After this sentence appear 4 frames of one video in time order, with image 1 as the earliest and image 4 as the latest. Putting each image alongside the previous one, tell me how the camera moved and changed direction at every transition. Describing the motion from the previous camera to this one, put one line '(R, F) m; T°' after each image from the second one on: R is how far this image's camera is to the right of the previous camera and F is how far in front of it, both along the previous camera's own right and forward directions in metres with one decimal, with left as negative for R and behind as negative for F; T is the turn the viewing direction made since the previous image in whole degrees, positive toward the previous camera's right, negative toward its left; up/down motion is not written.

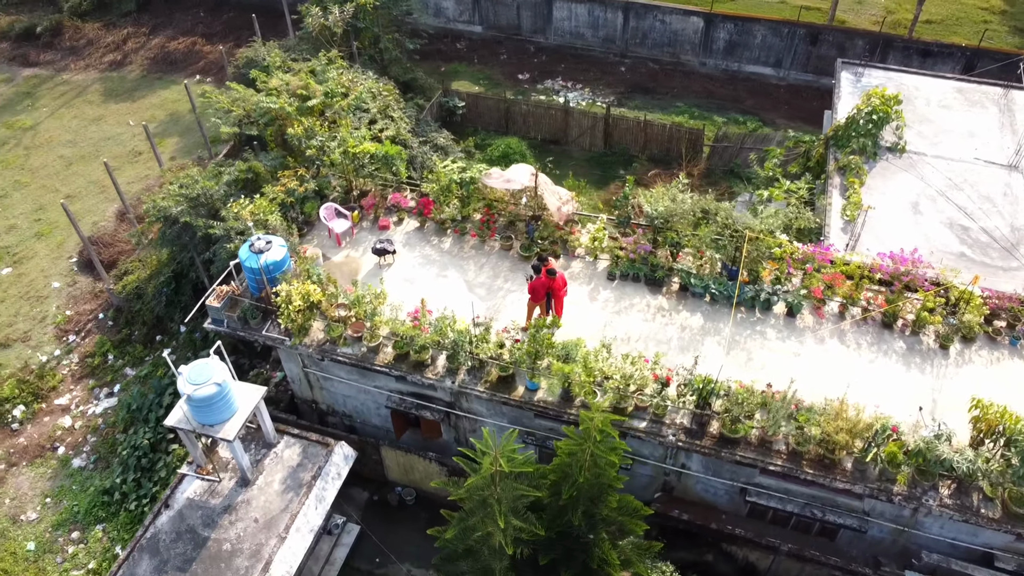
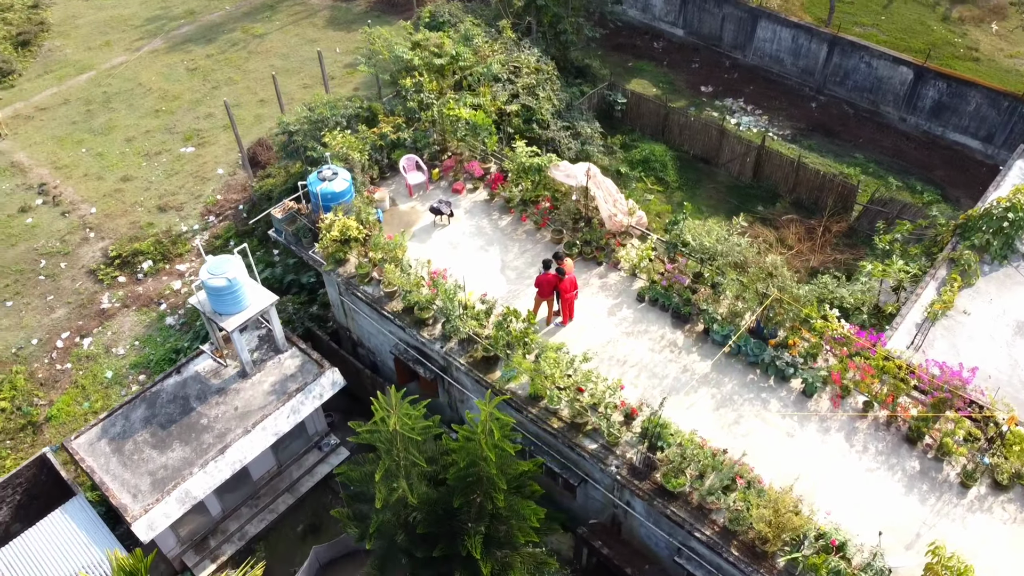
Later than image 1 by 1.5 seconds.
(+2.6, +0.3) m; -16°
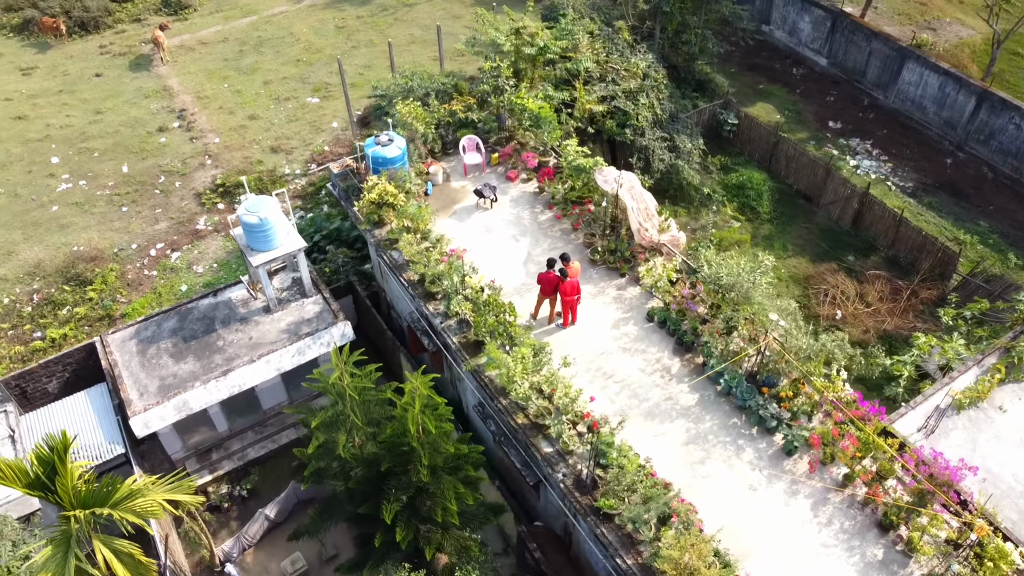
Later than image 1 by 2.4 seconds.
(+1.9, +0.1) m; -11°
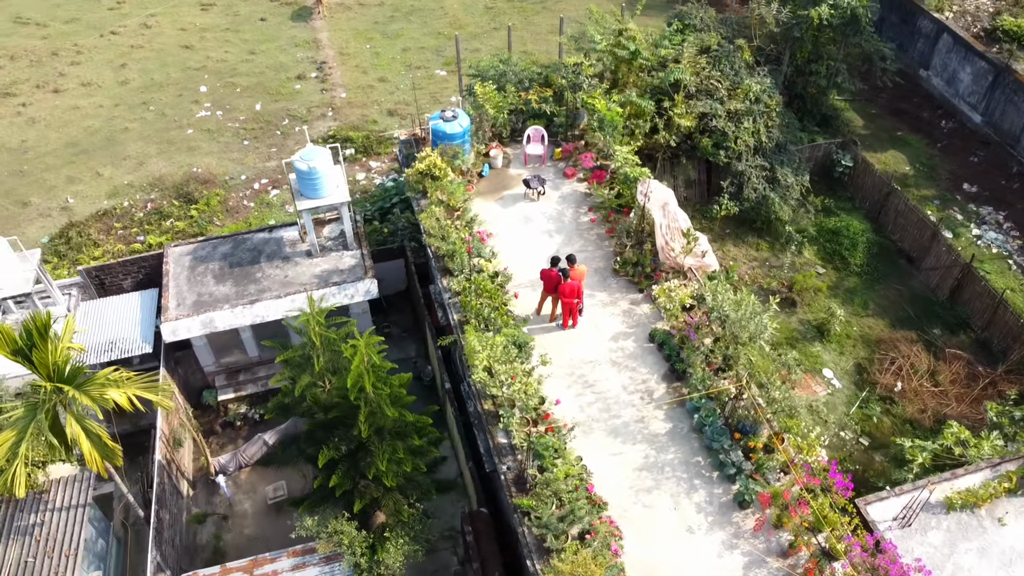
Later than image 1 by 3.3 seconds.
(+1.9, +0.1) m; -11°
